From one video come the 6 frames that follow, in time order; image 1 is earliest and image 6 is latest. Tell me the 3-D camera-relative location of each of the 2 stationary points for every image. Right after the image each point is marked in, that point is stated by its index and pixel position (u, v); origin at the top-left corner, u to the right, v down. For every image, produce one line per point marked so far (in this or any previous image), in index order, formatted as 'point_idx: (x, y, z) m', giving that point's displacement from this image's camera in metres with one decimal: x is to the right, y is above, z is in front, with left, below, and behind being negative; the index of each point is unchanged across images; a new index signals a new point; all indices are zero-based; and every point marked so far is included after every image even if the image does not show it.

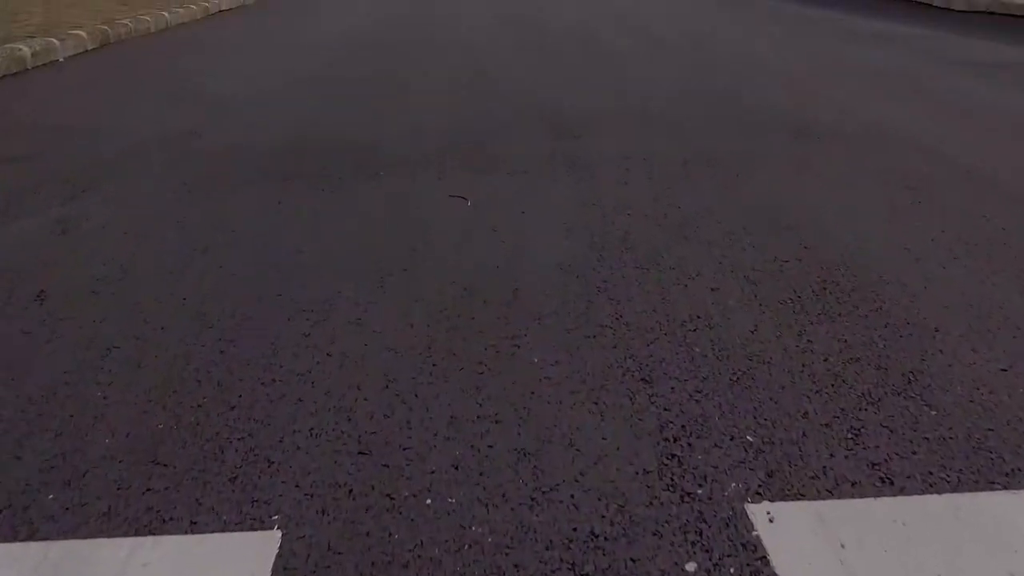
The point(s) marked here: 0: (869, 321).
0: (+0.5, 0.0, +1.3) m
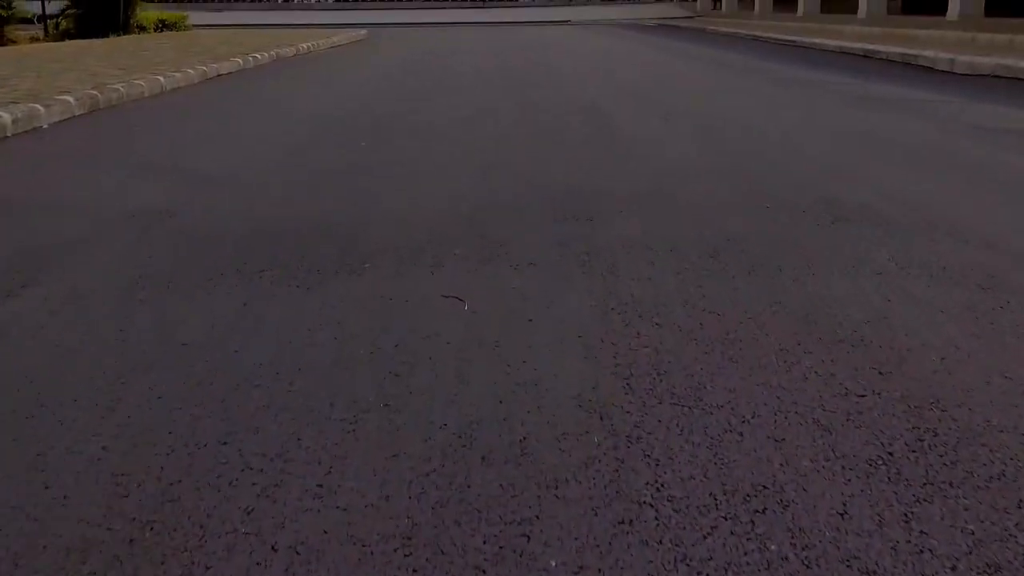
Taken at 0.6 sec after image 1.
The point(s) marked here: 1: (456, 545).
0: (+0.5, -0.2, +1.0) m
1: (-0.1, -0.3, +0.9) m
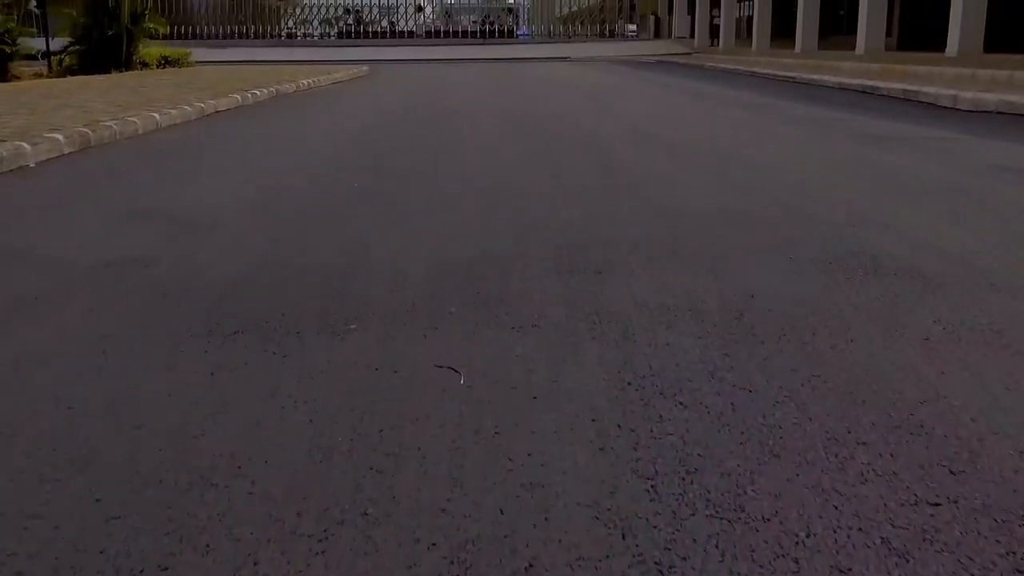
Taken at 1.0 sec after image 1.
0: (+0.5, -0.3, +0.8) m
1: (-0.1, -0.3, +0.7) m
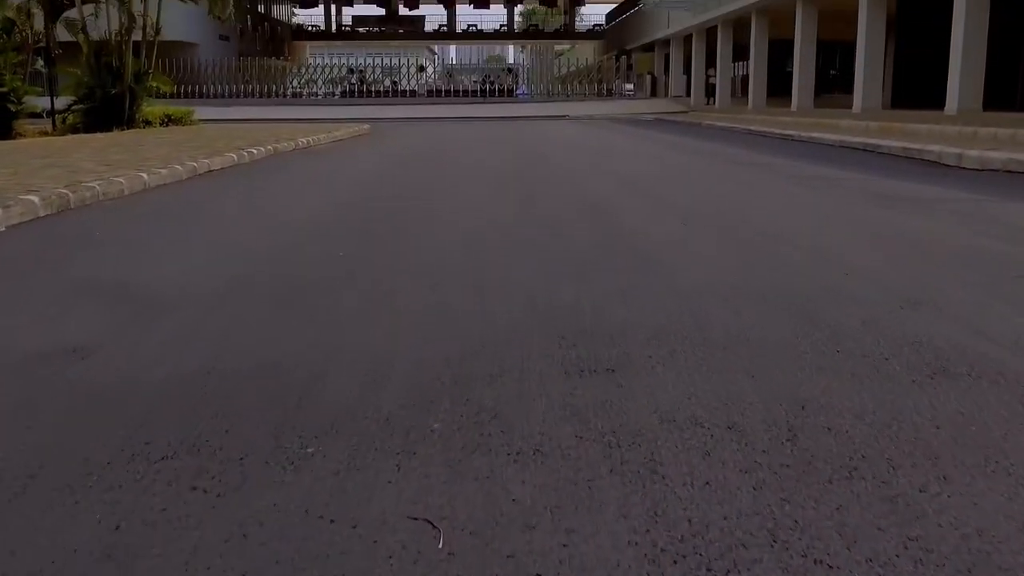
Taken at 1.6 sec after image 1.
0: (+0.5, -0.4, +0.4) m
1: (-0.1, -0.5, +0.3) m
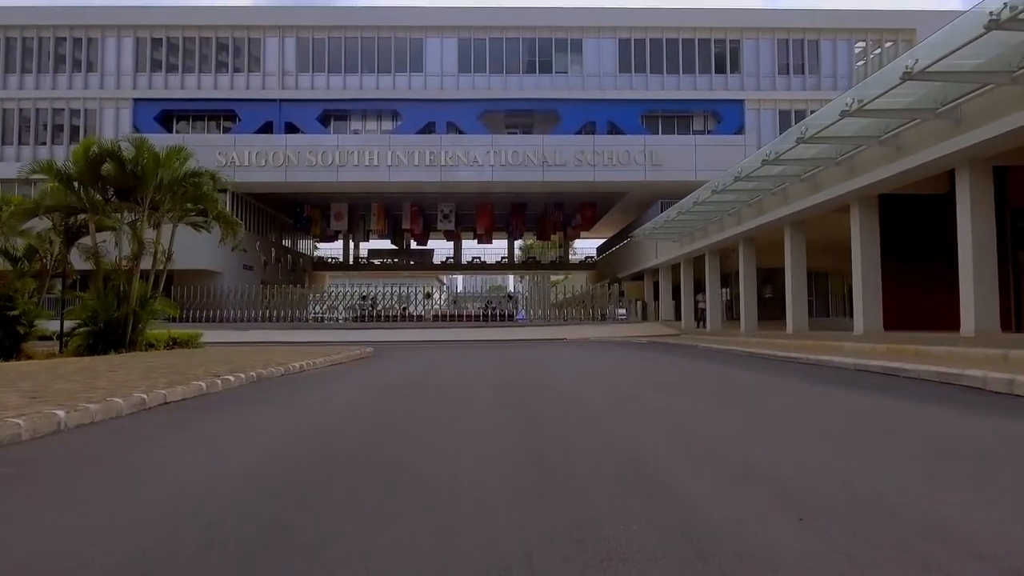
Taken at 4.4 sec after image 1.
0: (+0.5, -0.4, -1.6) m
1: (0.0, -0.4, -1.6) m
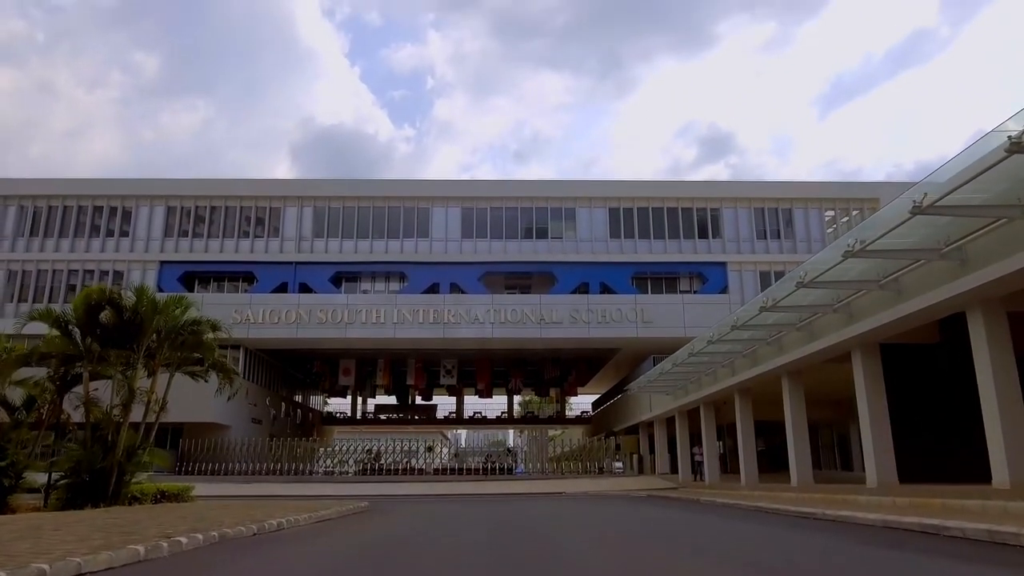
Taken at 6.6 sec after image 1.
0: (+0.5, +0.2, -3.6) m
1: (0.0, +0.2, -3.7) m
